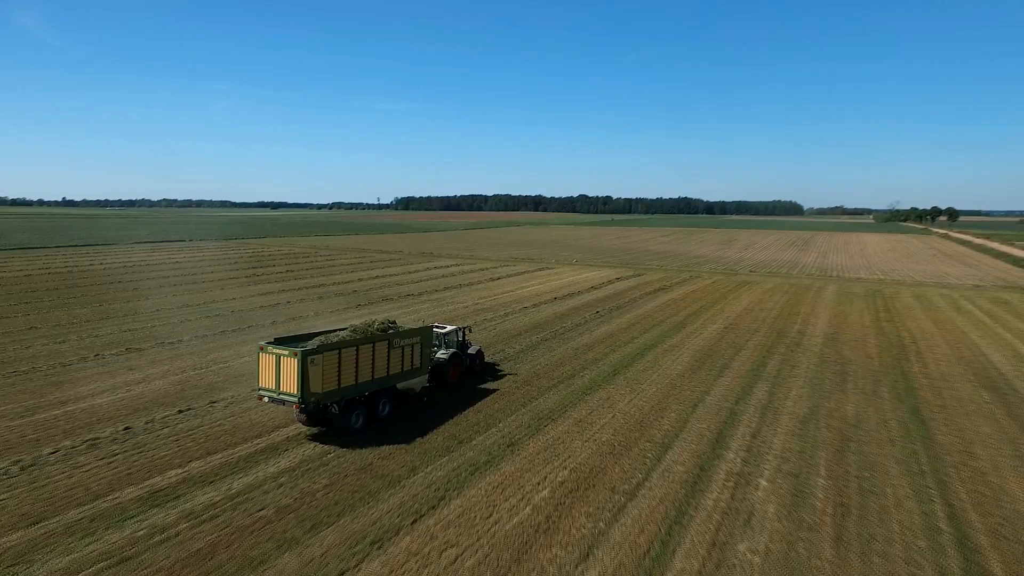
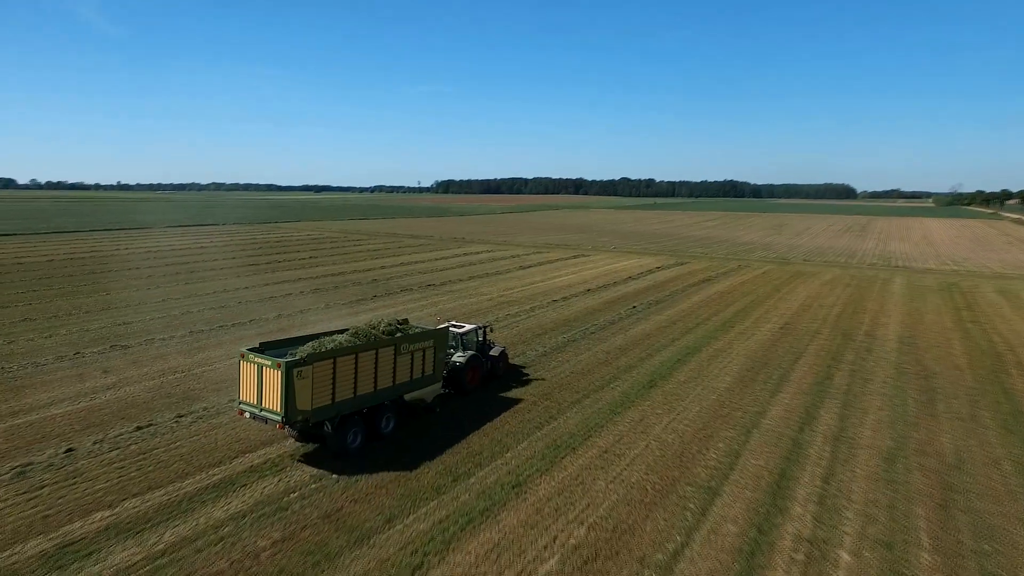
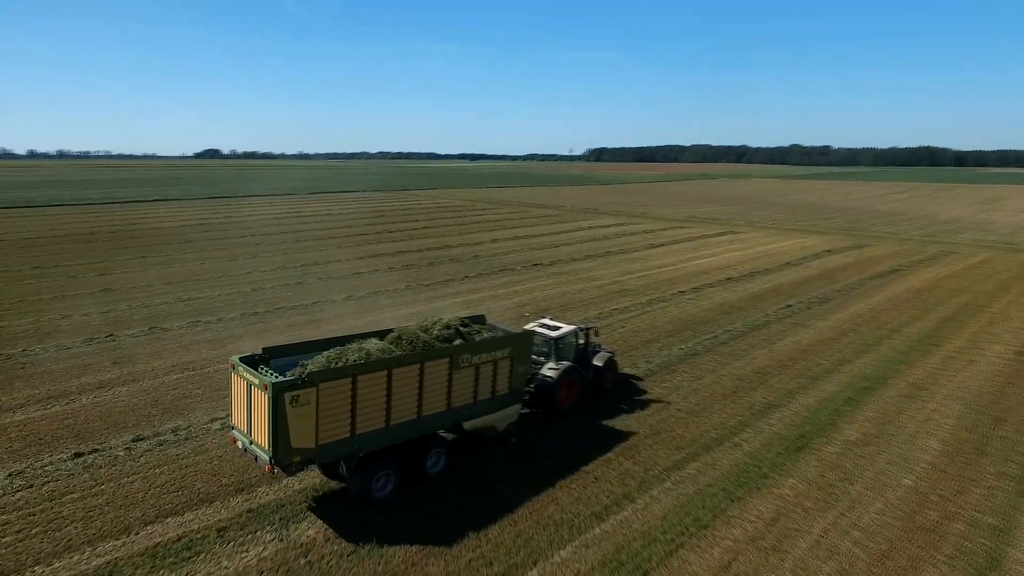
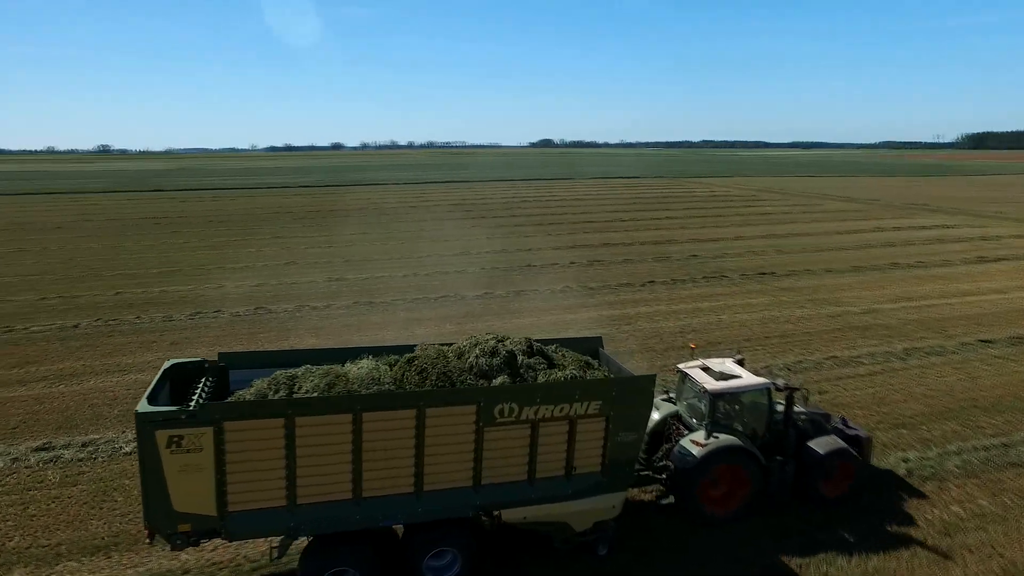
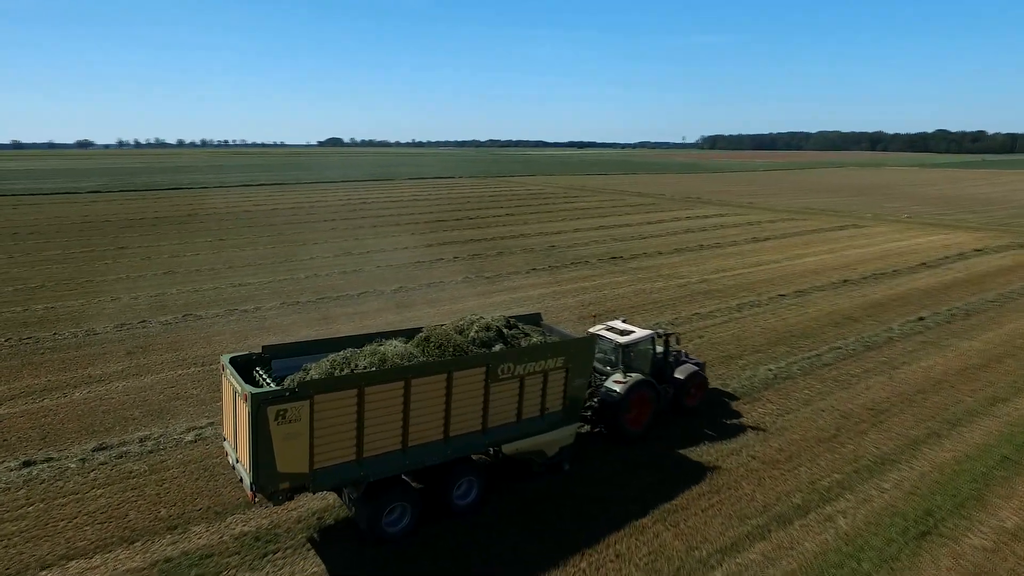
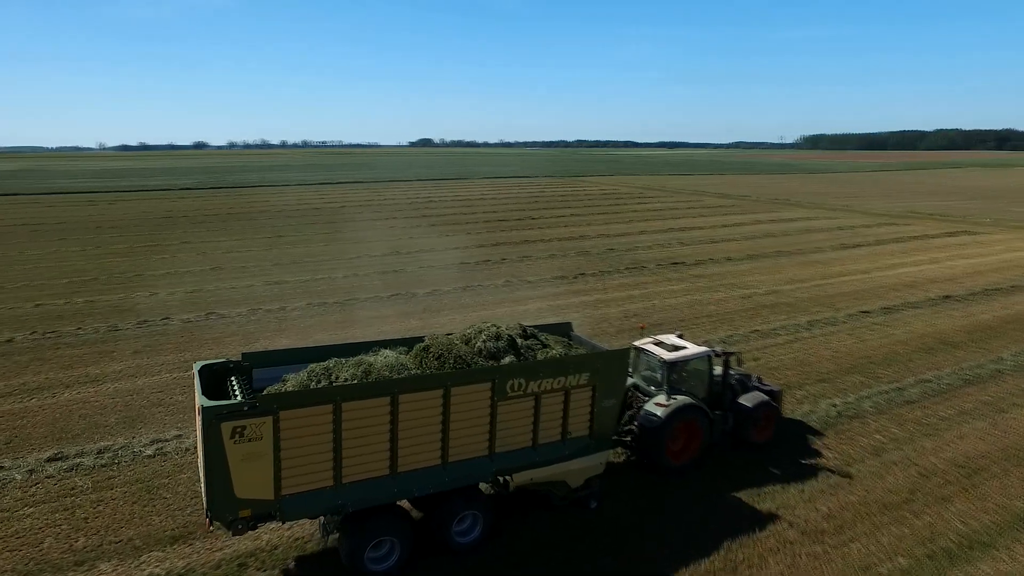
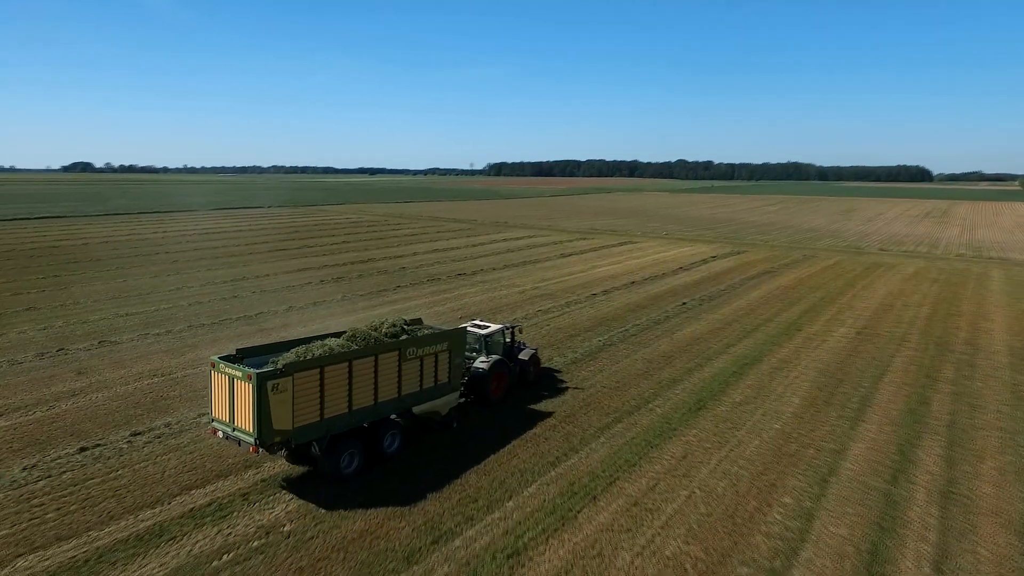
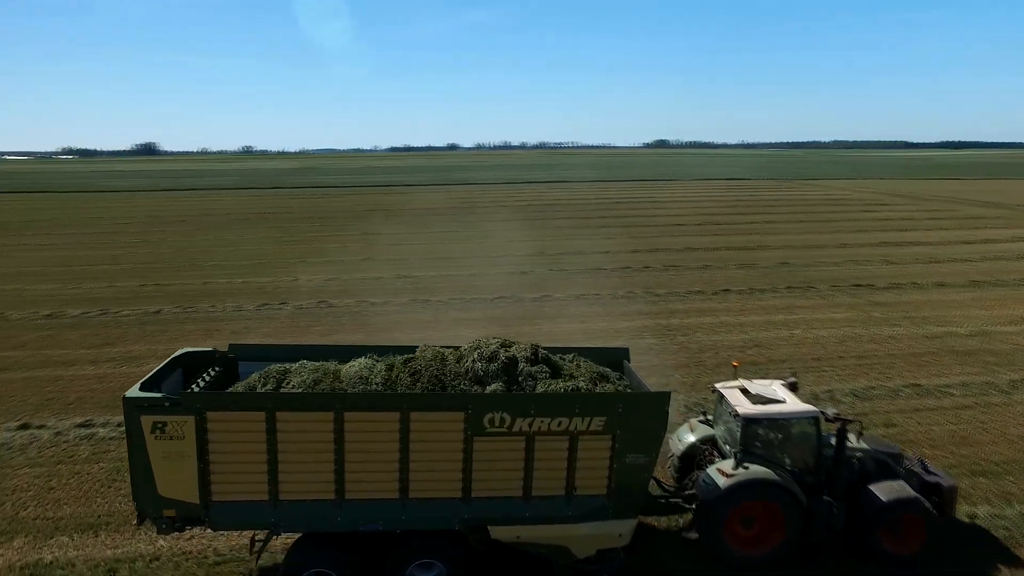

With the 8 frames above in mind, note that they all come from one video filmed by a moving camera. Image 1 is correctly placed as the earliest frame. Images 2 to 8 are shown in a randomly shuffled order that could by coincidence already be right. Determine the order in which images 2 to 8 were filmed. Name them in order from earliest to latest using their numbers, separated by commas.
2, 7, 3, 5, 6, 4, 8
